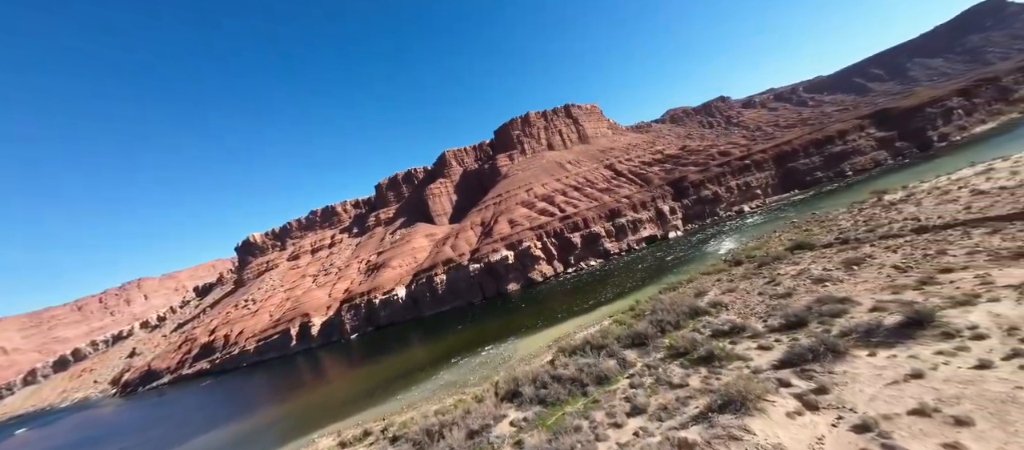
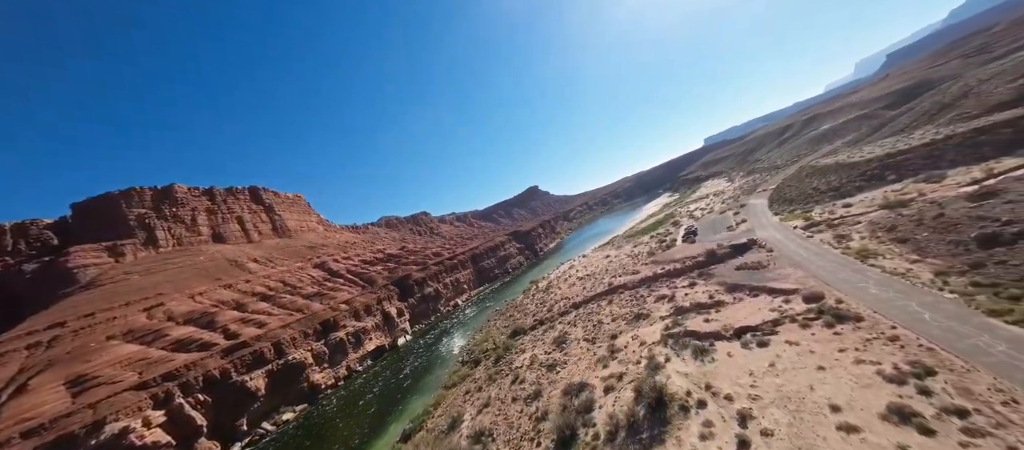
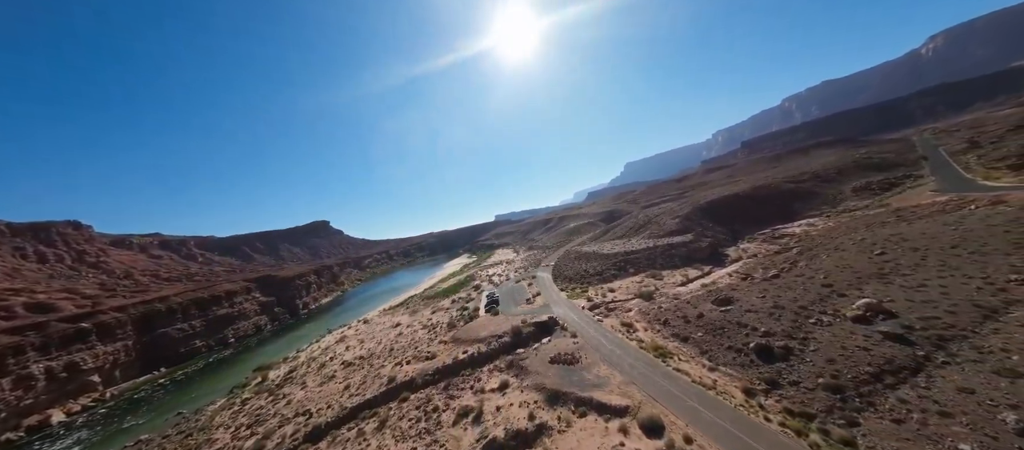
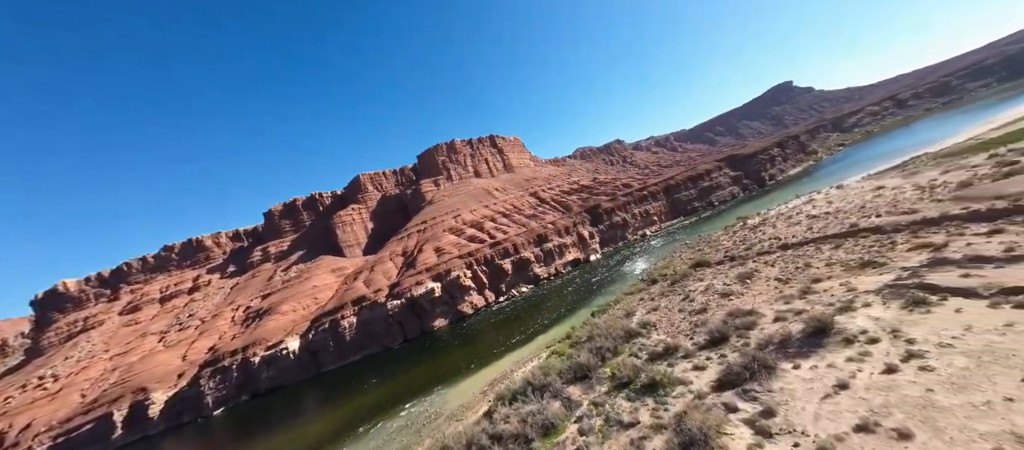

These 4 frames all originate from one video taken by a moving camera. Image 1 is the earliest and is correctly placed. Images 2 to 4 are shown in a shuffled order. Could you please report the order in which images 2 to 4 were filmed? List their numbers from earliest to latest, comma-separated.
4, 2, 3
